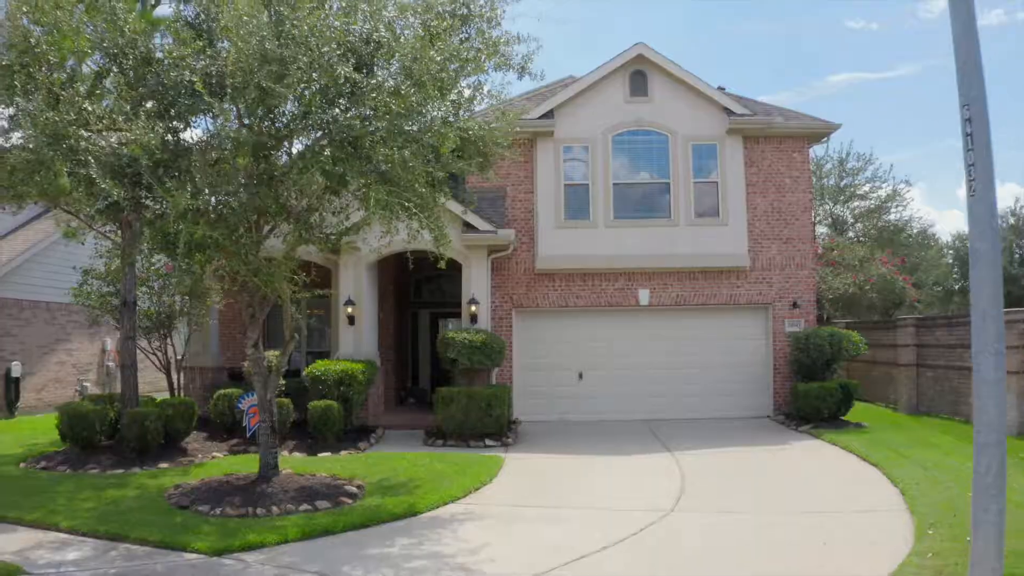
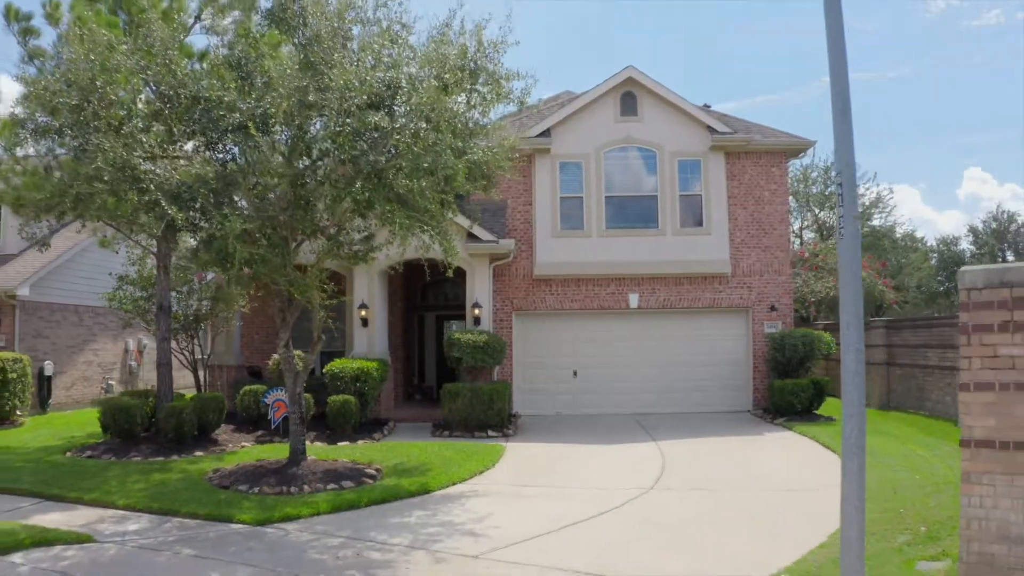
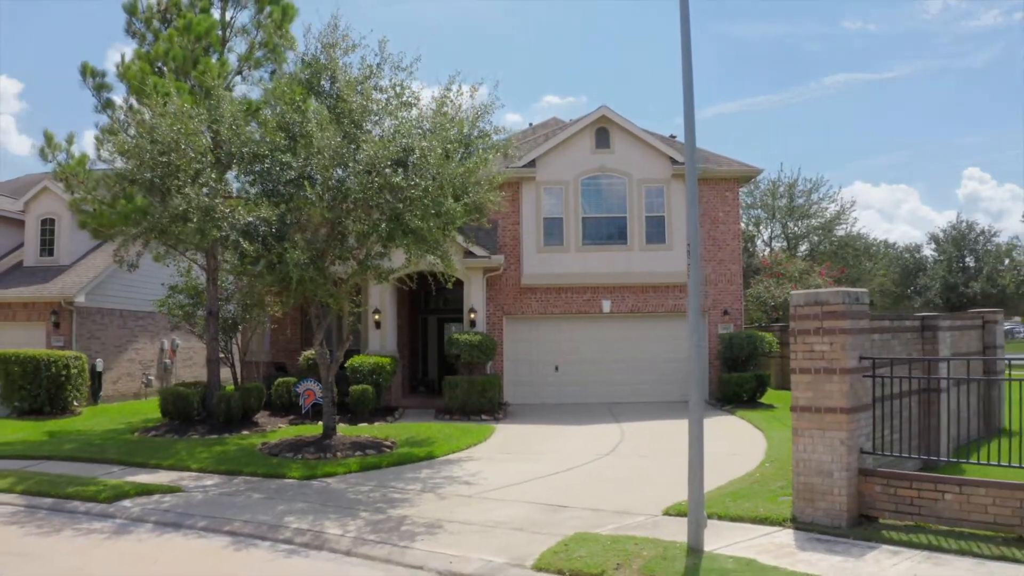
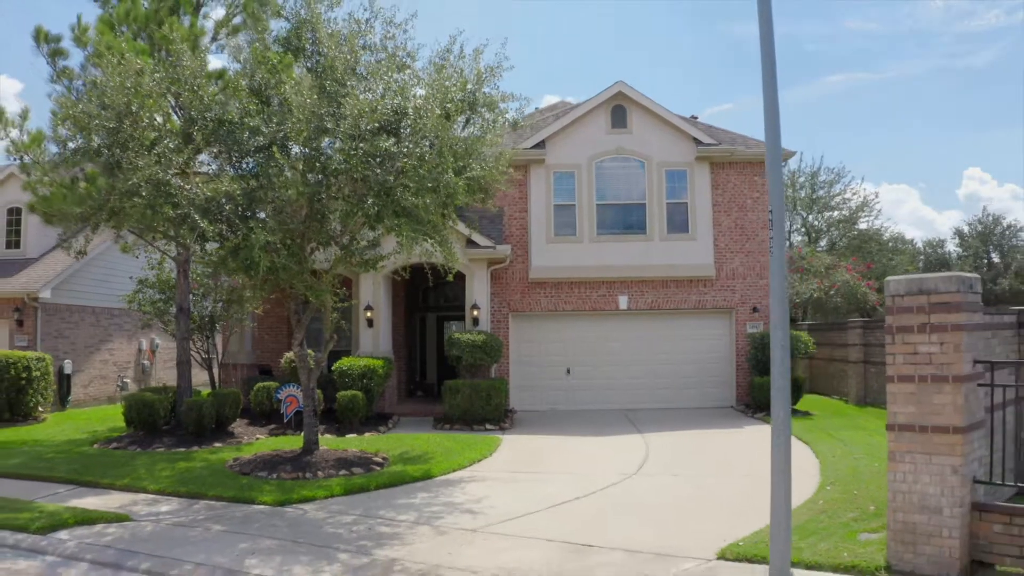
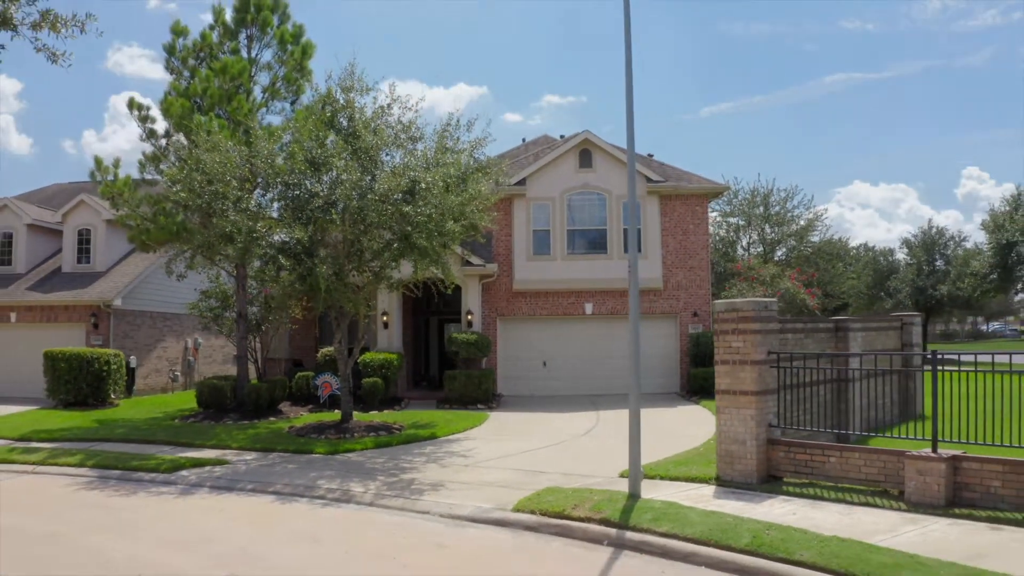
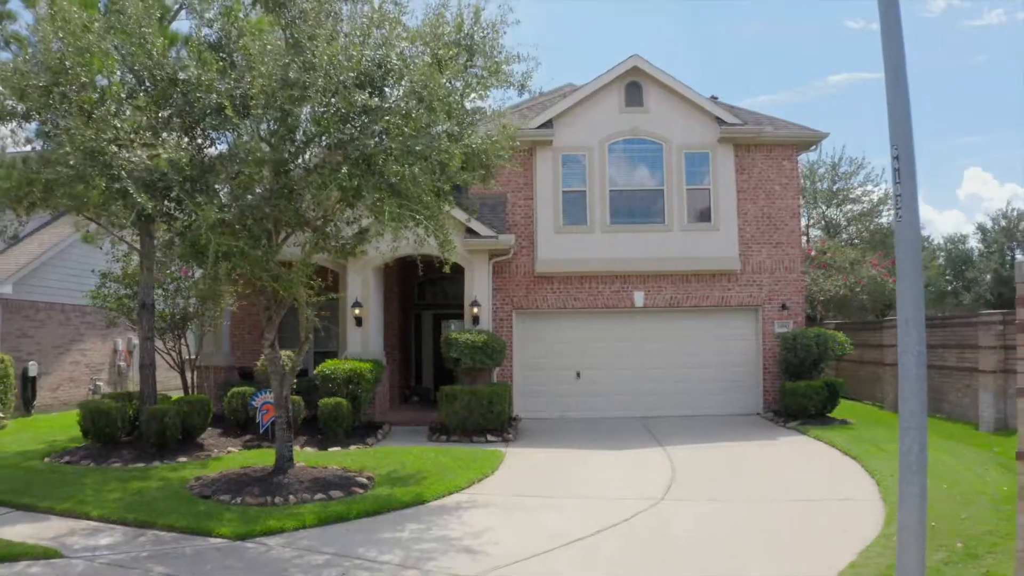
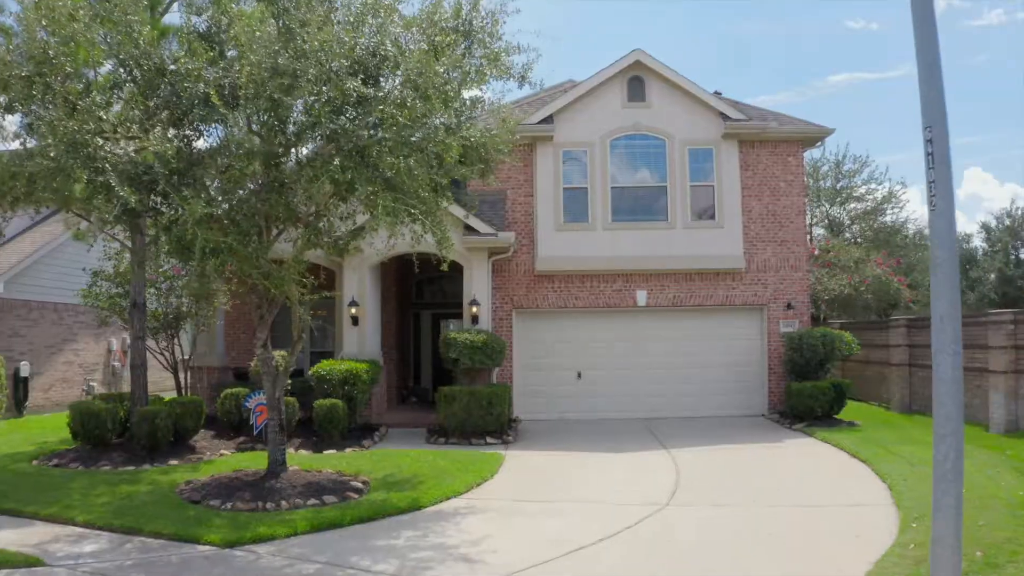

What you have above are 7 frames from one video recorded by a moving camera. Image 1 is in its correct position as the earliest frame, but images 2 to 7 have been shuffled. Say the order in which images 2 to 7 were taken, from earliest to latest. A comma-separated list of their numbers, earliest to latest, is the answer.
7, 6, 2, 4, 3, 5
